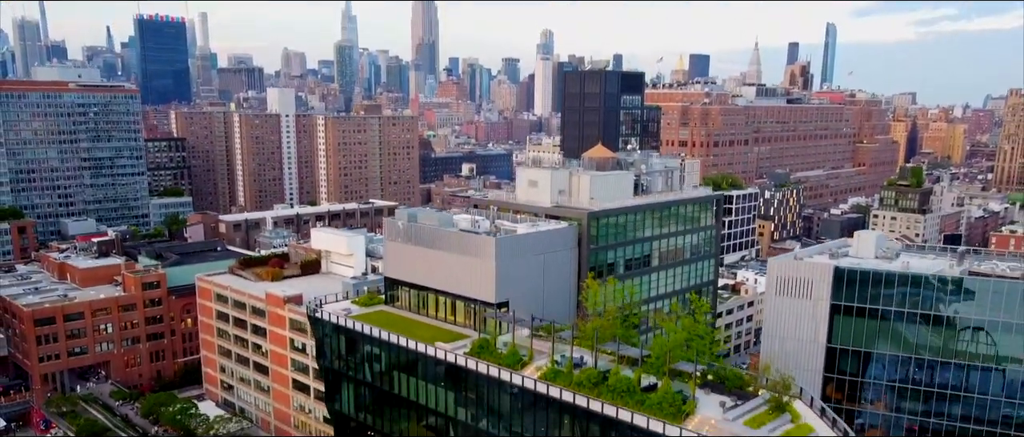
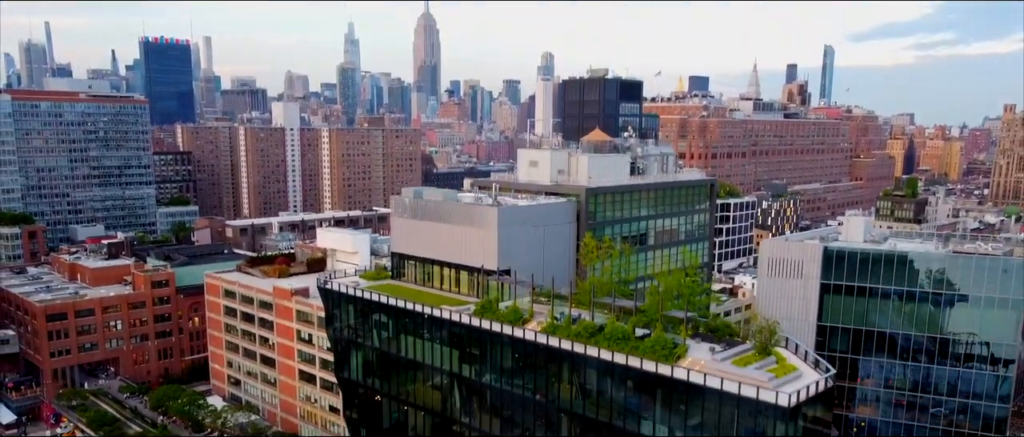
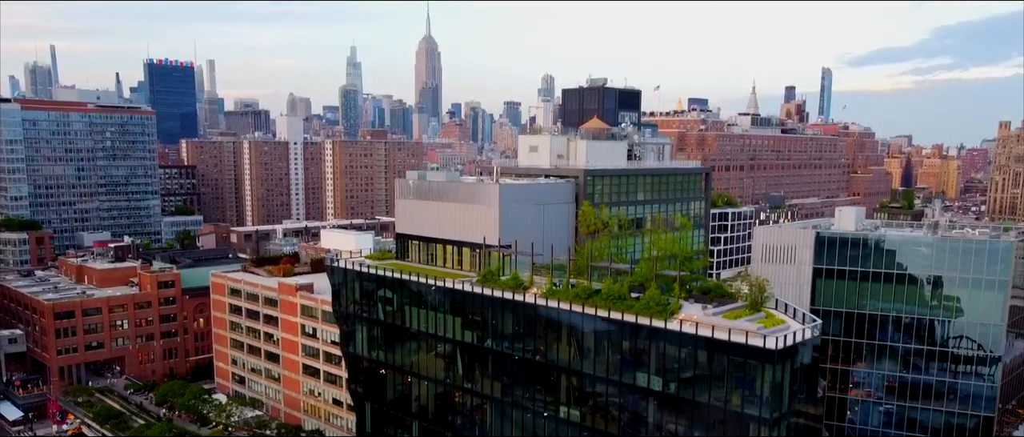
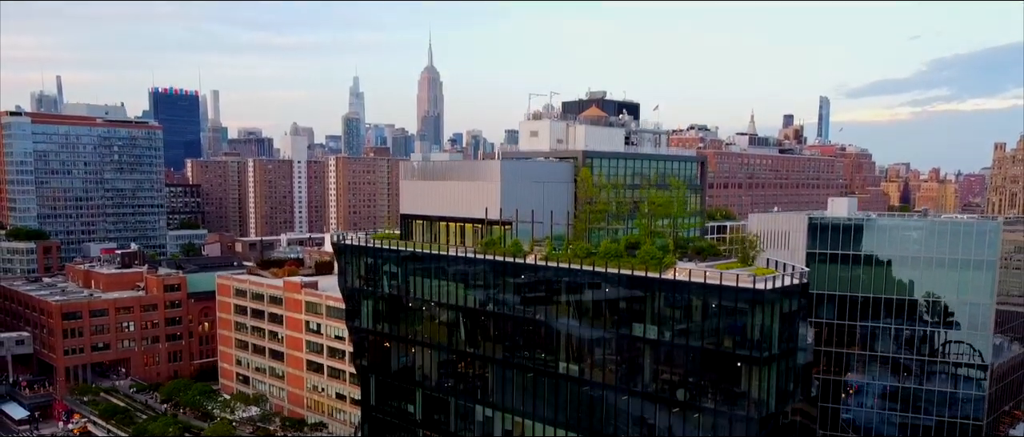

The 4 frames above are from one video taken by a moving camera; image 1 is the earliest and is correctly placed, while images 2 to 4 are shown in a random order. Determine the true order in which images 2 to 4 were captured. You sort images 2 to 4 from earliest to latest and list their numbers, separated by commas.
2, 3, 4
